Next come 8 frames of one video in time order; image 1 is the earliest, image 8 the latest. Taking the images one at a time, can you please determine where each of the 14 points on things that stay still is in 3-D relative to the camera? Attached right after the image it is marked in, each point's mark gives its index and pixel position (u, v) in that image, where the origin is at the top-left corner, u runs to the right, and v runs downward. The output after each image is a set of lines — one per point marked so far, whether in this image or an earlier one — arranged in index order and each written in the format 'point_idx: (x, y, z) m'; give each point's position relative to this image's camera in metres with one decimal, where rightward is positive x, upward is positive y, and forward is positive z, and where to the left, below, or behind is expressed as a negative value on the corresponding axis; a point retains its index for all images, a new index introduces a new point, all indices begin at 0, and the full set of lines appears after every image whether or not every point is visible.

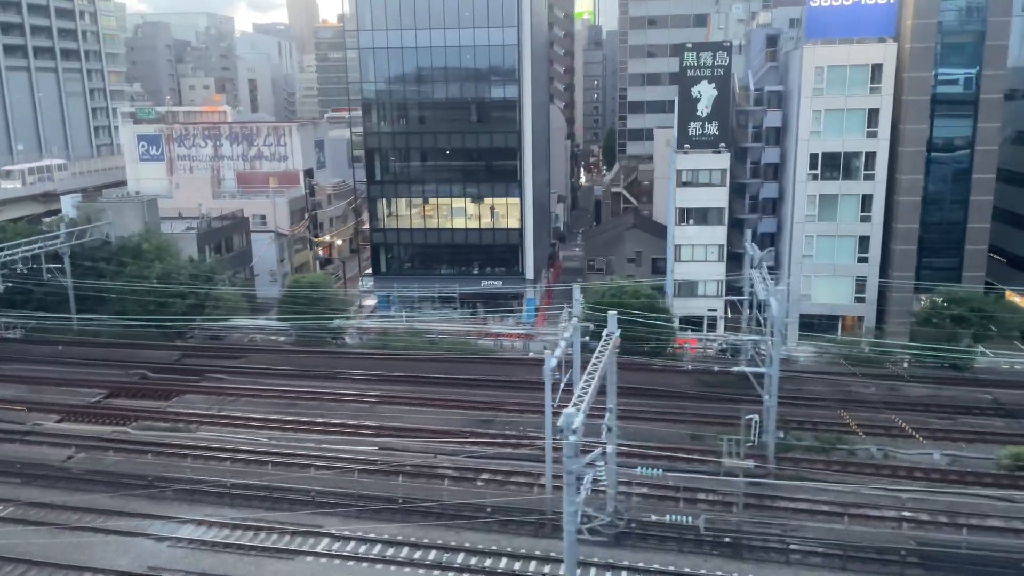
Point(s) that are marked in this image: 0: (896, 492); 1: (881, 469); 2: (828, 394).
0: (+6.8, -3.7, +14.4) m
1: (+7.0, -3.5, +15.3) m
2: (+7.5, -2.5, +19.1) m
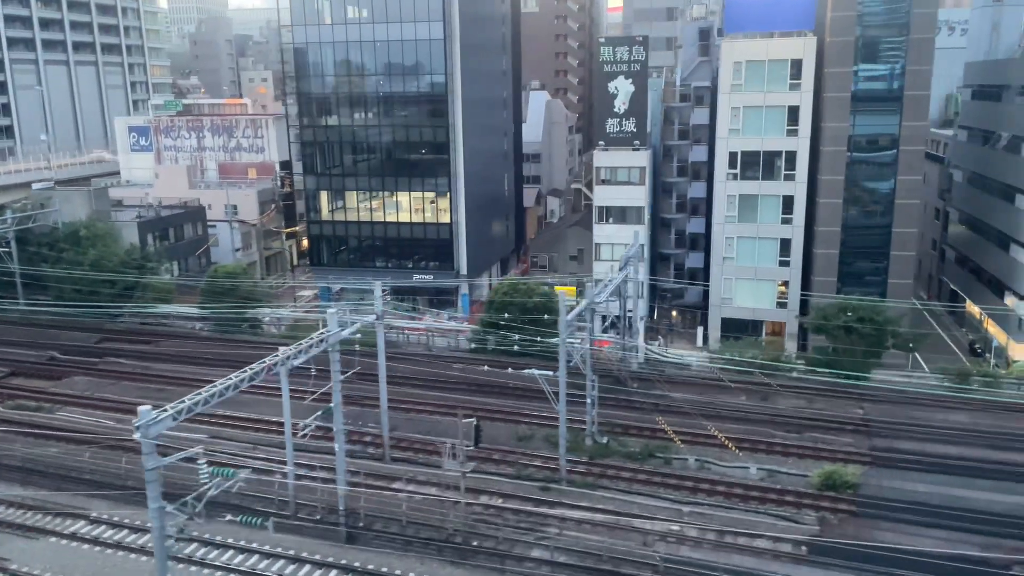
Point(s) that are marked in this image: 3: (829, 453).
0: (+2.9, -3.8, +13.9) m
1: (+3.1, -3.6, +14.8) m
2: (+4.0, -2.6, +18.5) m
3: (+6.2, -3.2, +15.7) m
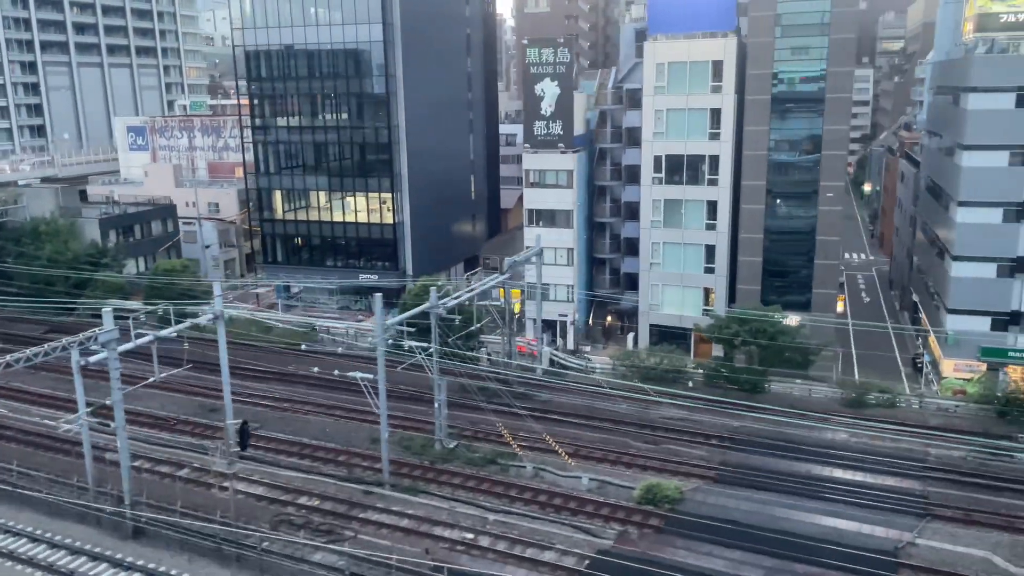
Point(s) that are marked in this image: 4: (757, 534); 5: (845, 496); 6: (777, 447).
0: (-0.4, -3.9, +13.7) m
1: (-0.1, -3.7, +14.6) m
2: (+1.2, -2.7, +18.2) m
3: (+3.1, -3.4, +15.3) m
4: (+3.9, -3.9, +12.8) m
5: (+5.8, -3.6, +14.1) m
6: (+5.3, -3.2, +16.2) m
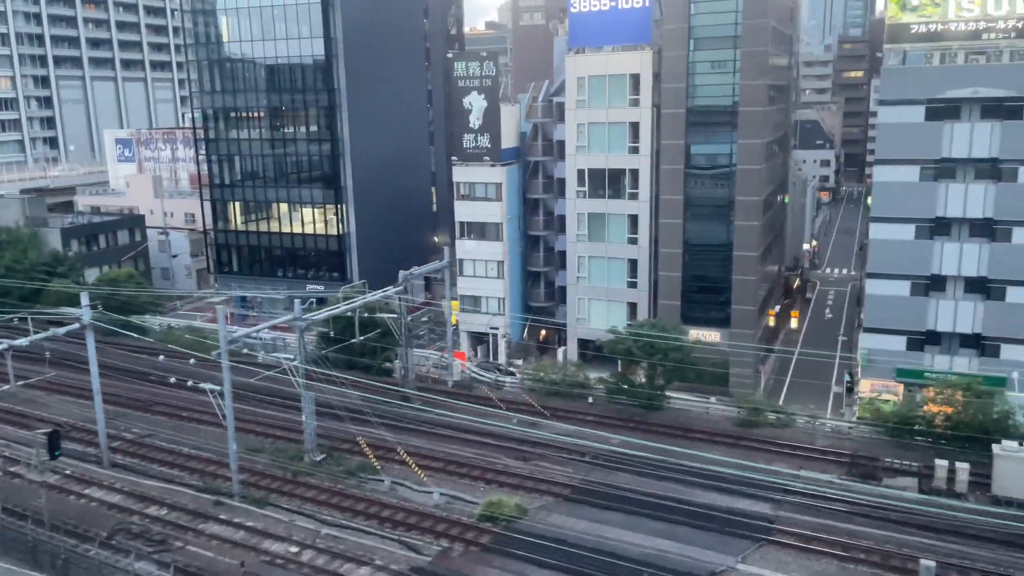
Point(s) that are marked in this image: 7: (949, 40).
0: (-3.2, -4.1, +13.7) m
1: (-2.8, -3.9, +14.6) m
2: (-1.4, -3.0, +18.1) m
3: (+0.3, -3.7, +15.1) m
4: (+1.1, -4.2, +12.6) m
5: (+3.1, -3.9, +13.8) m
6: (+2.6, -3.5, +15.9) m
7: (+10.0, +5.7, +18.4) m
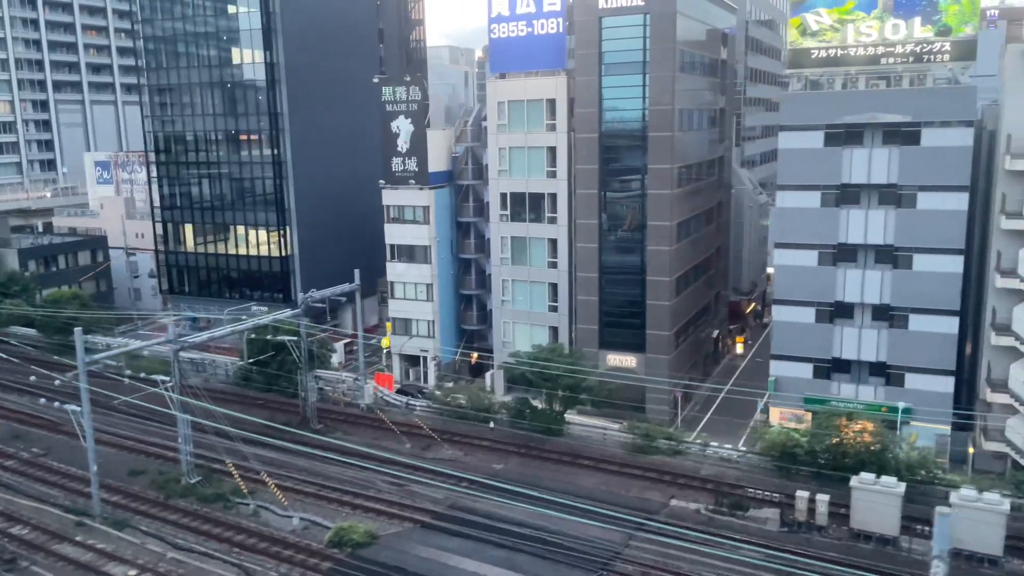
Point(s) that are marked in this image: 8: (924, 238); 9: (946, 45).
0: (-5.8, -4.5, +13.8) m
1: (-5.4, -4.3, +14.6) m
2: (-3.8, -3.6, +18.1) m
3: (-2.2, -4.1, +15.0) m
4: (-1.6, -4.6, +12.5) m
5: (+0.5, -4.4, +13.6) m
6: (+0.1, -4.0, +15.8) m
7: (+7.6, +5.1, +18.3) m
8: (+9.1, +1.1, +17.9) m
9: (+9.4, +5.3, +17.4) m
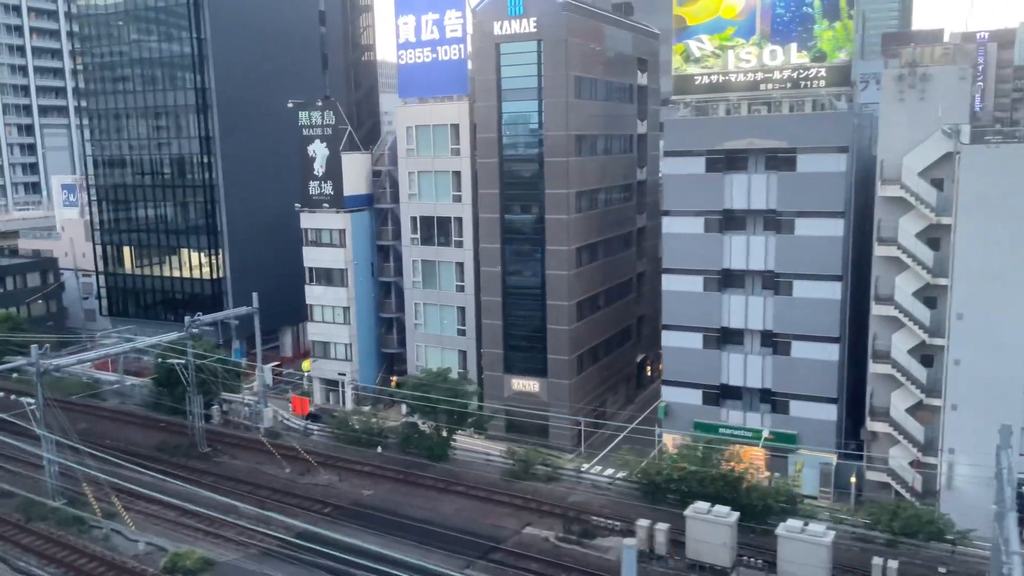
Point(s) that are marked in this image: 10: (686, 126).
0: (-8.6, -4.9, +13.8) m
1: (-8.2, -4.8, +14.6) m
2: (-6.6, -4.1, +18.1) m
3: (-5.0, -4.6, +15.0) m
4: (-4.4, -5.0, +12.5) m
5: (-2.4, -4.8, +13.5) m
6: (-2.7, -4.5, +15.7) m
7: (+4.9, +4.5, +18.3) m
8: (+6.4, +0.5, +17.8) m
9: (+6.7, +4.7, +17.4) m
10: (+4.0, +3.7, +18.4) m
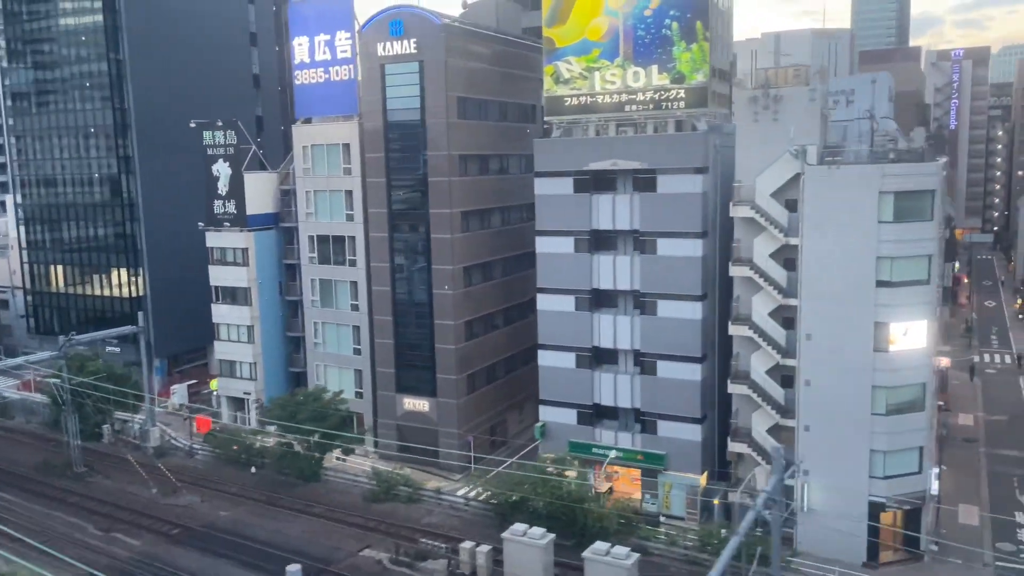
0: (-11.6, -5.3, +13.8) m
1: (-11.2, -5.1, +14.6) m
2: (-9.6, -4.5, +18.1) m
3: (-8.0, -5.0, +15.0) m
4: (-7.5, -5.3, +12.4) m
5: (-5.4, -5.2, +13.5) m
6: (-5.7, -4.9, +15.6) m
7: (+1.9, +4.0, +18.4) m
8: (+3.4, +0.1, +17.8) m
9: (+3.7, +4.3, +17.5) m
10: (+1.0, +3.2, +18.5) m
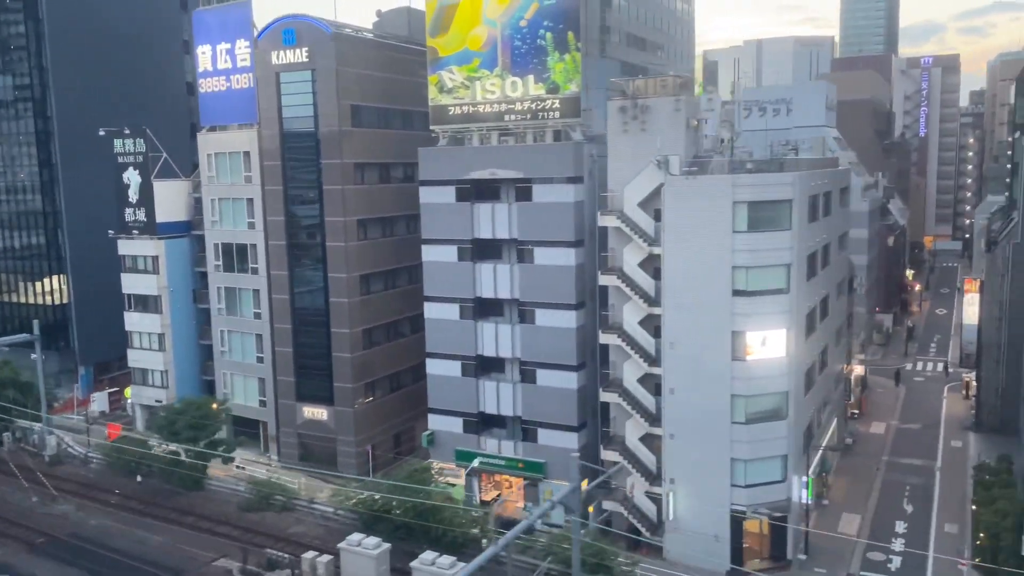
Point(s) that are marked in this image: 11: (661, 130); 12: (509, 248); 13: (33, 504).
0: (-14.3, -5.4, +13.7) m
1: (-13.9, -5.3, +14.6) m
2: (-12.3, -4.7, +18.1) m
3: (-10.7, -5.1, +14.9) m
4: (-10.2, -5.4, +12.4) m
5: (-8.1, -5.3, +13.5) m
6: (-8.4, -5.1, +15.6) m
7: (-0.8, +3.8, +18.5) m
8: (+0.7, -0.1, +17.8) m
9: (+1.0, +4.1, +17.5) m
10: (-1.7, +3.0, +18.6) m
11: (+3.0, +3.2, +16.4) m
12: (-0.2, +0.9, +18.4) m
13: (-10.7, -4.8, +18.0) m
